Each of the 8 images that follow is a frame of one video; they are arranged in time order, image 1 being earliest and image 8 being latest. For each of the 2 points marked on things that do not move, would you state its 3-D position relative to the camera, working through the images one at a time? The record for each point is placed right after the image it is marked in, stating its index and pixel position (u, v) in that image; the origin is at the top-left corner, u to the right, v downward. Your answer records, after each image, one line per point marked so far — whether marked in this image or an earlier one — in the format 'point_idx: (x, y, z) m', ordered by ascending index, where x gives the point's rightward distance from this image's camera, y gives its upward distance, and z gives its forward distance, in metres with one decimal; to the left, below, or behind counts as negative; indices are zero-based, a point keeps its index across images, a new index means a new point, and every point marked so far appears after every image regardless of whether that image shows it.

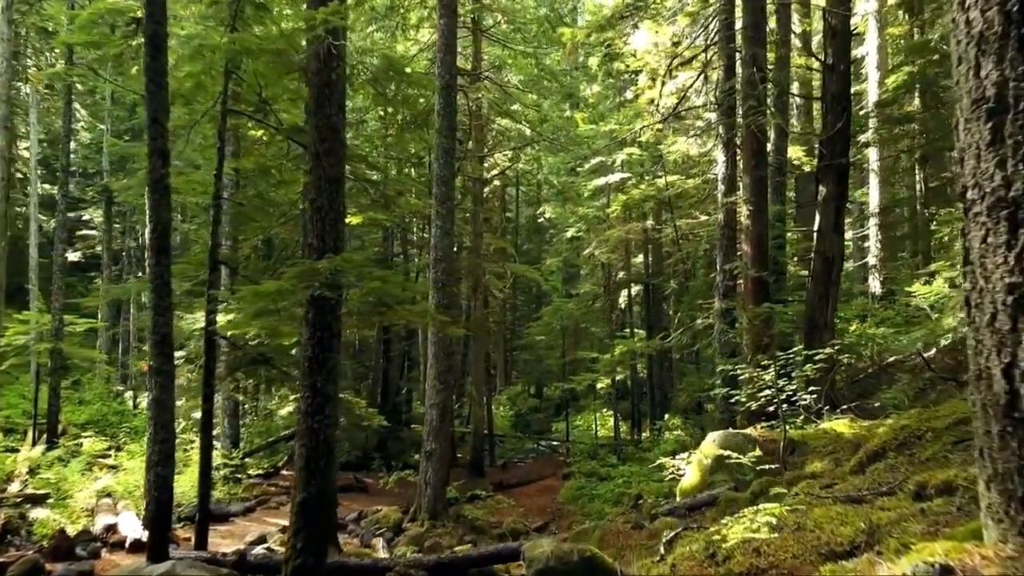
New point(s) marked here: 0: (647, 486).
0: (+2.6, -3.7, +14.5) m
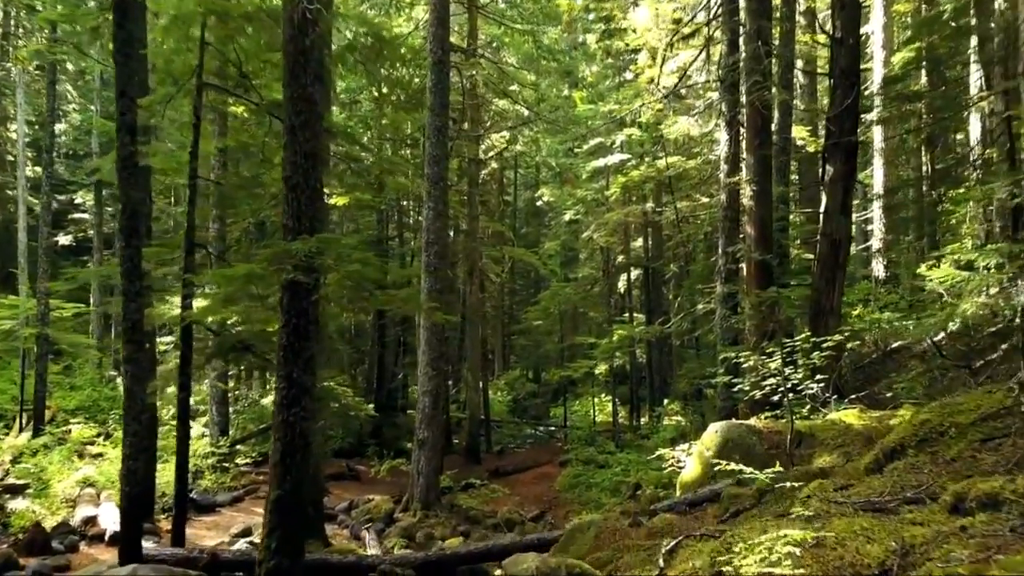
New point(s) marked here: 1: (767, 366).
0: (+2.5, -3.4, +14.2) m
1: (+2.8, -0.9, +8.7) m
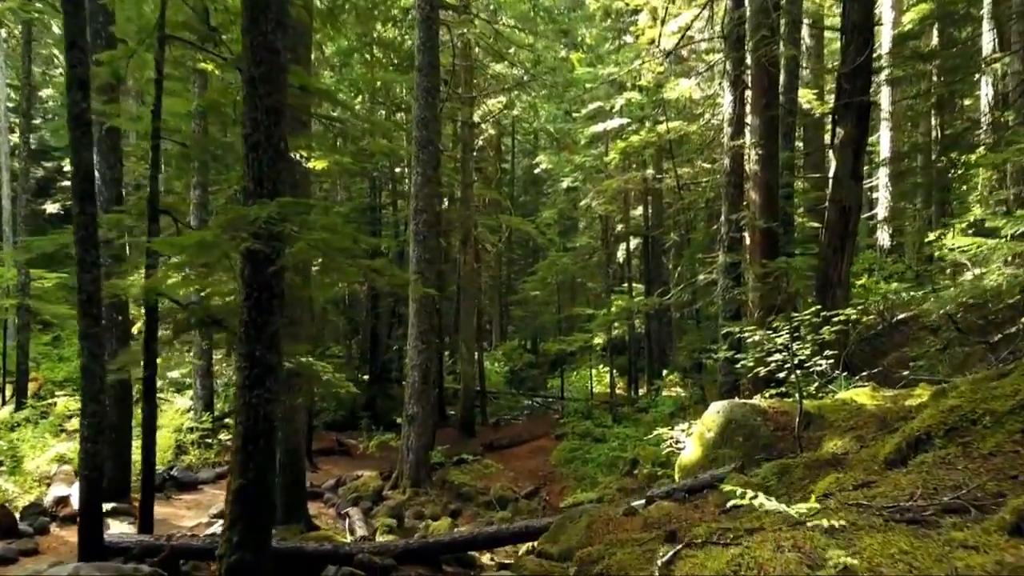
0: (+2.3, -2.9, +13.7) m
1: (+2.7, -0.6, +8.1) m
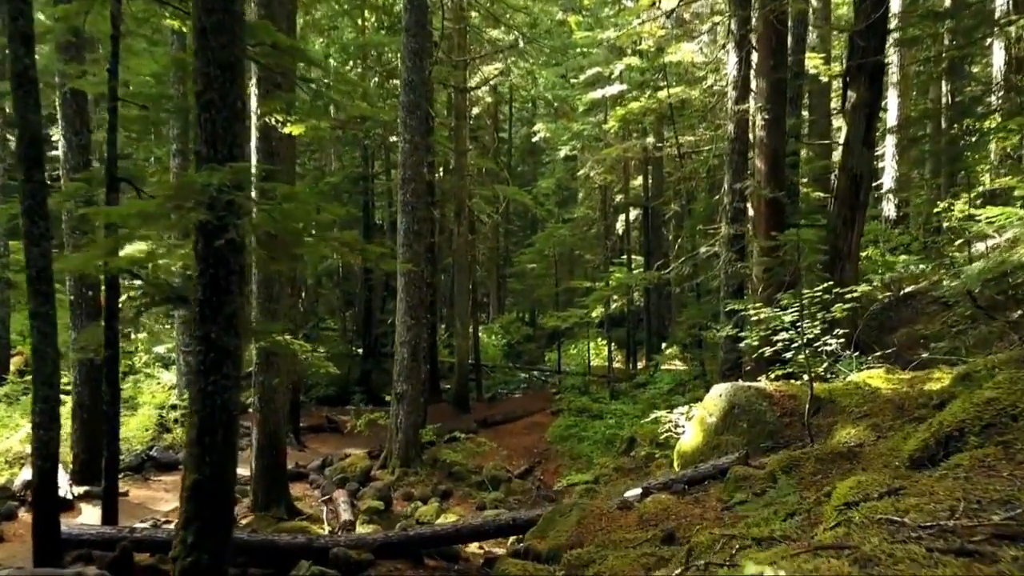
0: (+2.2, -2.4, +13.3) m
1: (+2.6, -0.3, +7.6) m
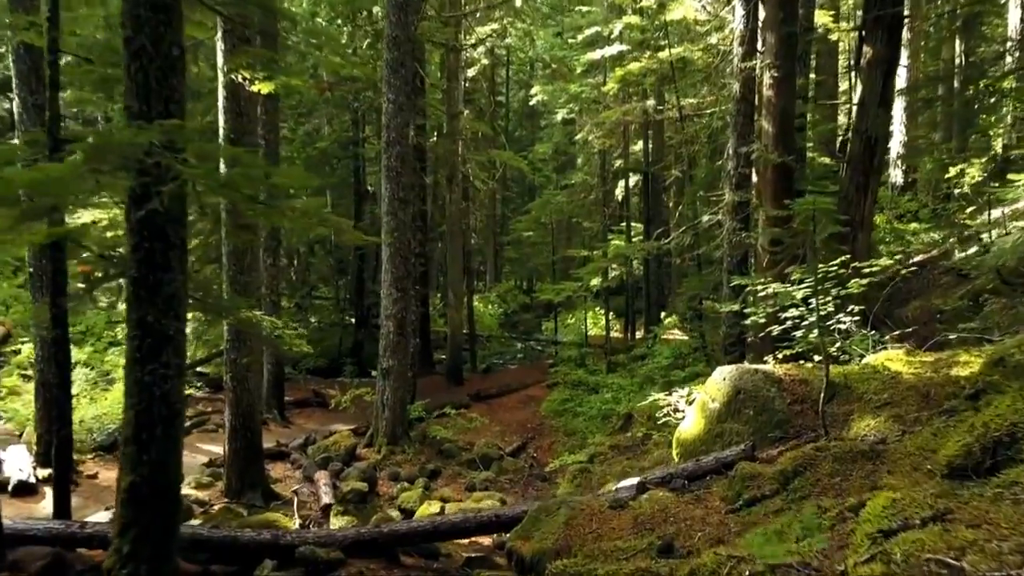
0: (+2.1, -1.9, +12.7) m
1: (+2.5, -0.1, +7.0) m
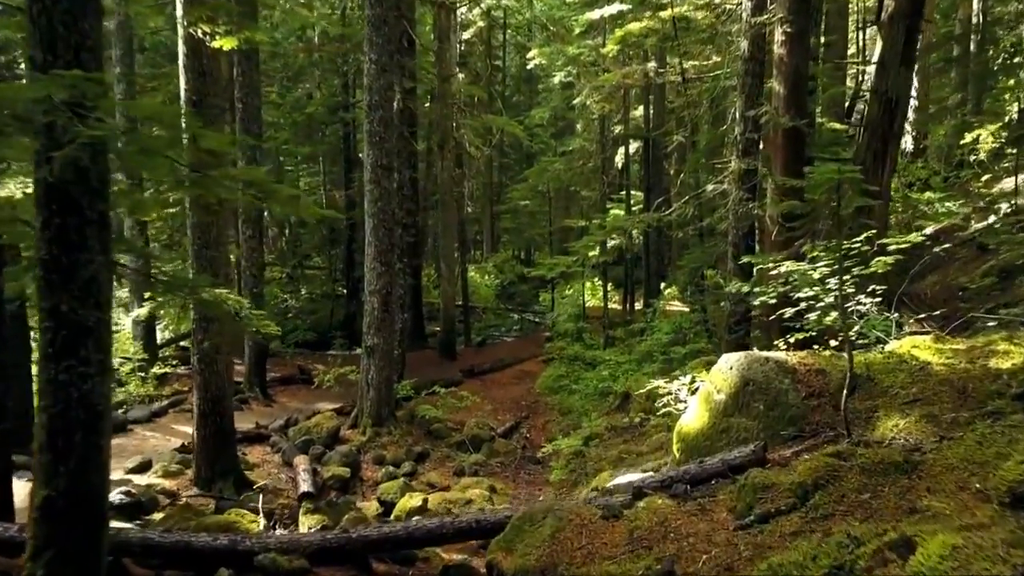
0: (+2.0, -1.5, +12.2) m
1: (+2.4, +0.1, +6.3) m
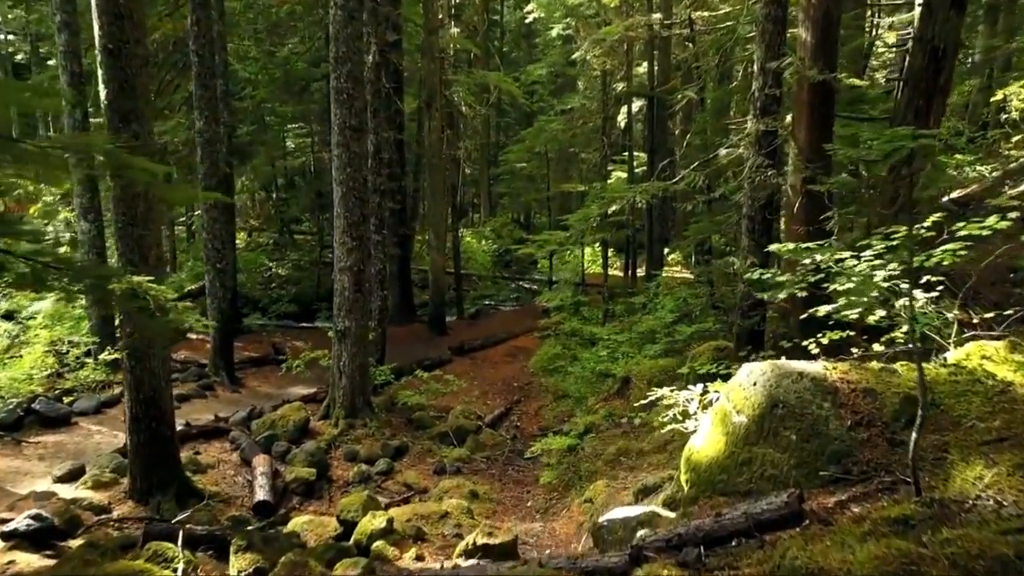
0: (+1.8, -1.2, +11.1) m
1: (+2.2, +0.2, +5.1) m
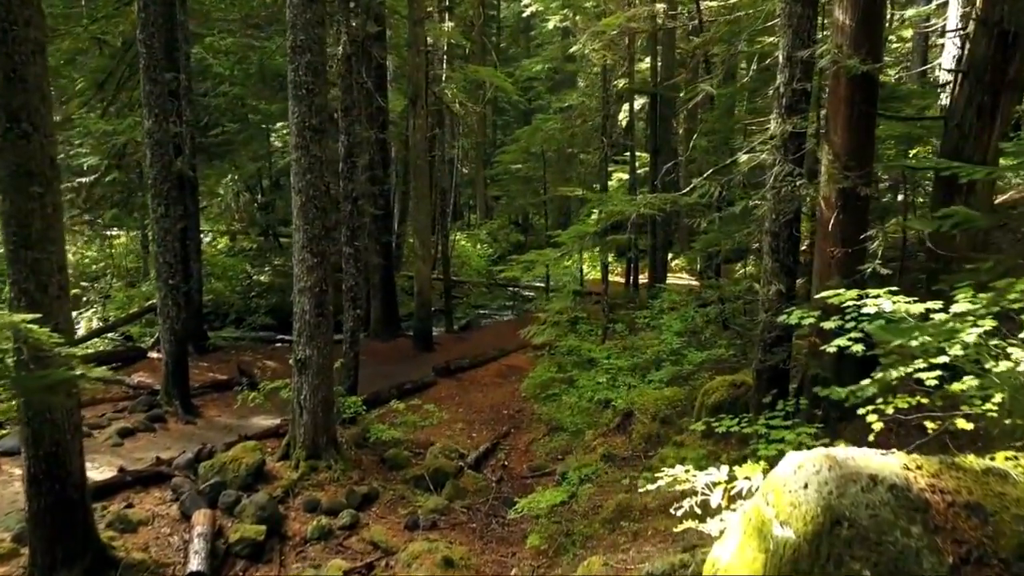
0: (+1.6, -1.4, +9.8) m
1: (+2.0, -0.1, +3.9) m
